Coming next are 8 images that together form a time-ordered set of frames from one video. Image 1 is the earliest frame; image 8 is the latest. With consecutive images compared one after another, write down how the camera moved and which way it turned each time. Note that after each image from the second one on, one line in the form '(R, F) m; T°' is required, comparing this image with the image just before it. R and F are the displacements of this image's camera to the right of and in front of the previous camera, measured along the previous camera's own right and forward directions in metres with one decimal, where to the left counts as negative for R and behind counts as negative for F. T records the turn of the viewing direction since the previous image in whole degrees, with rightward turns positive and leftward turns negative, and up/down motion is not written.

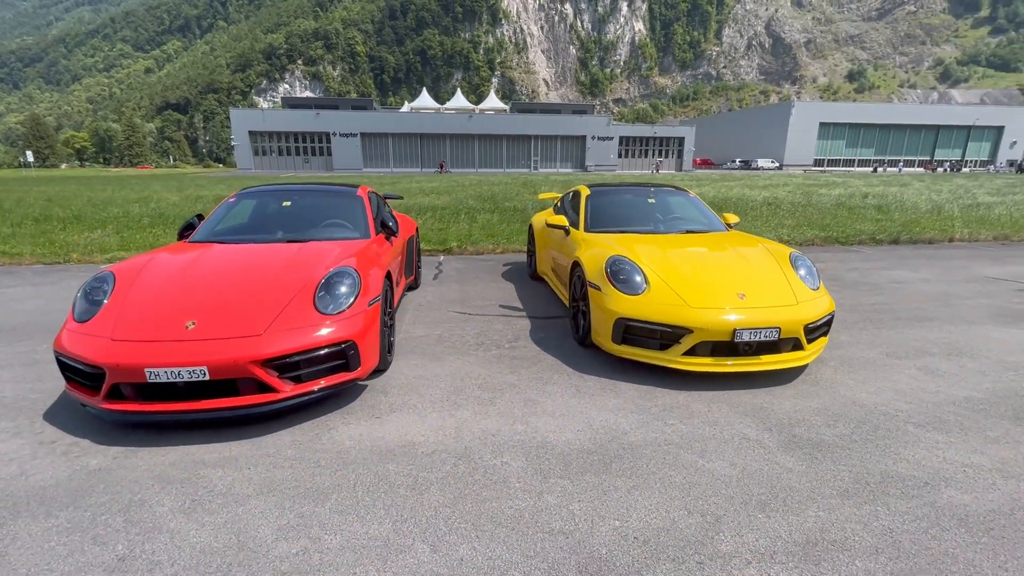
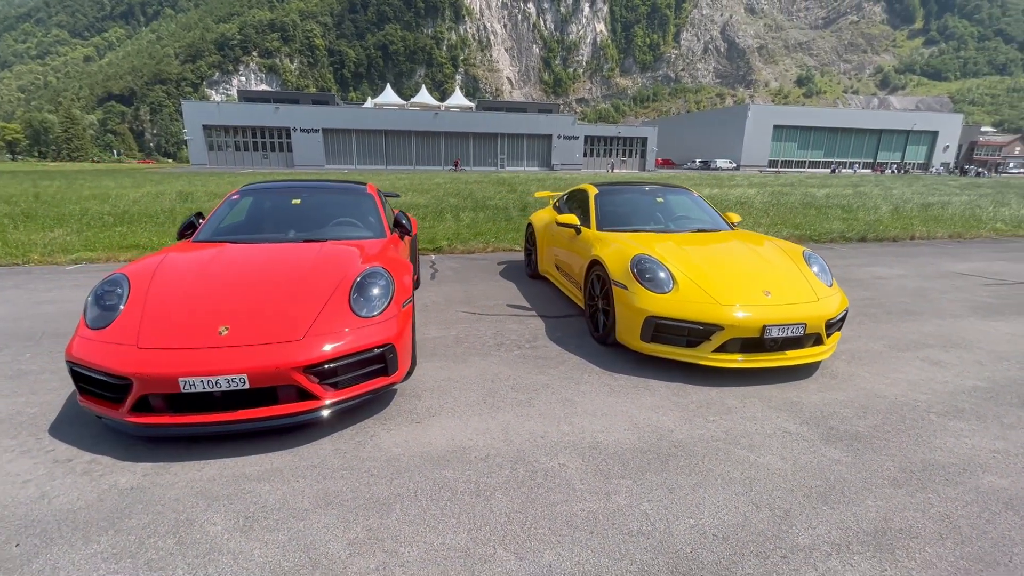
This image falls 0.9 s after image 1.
(-0.5, +0.1) m; +4°
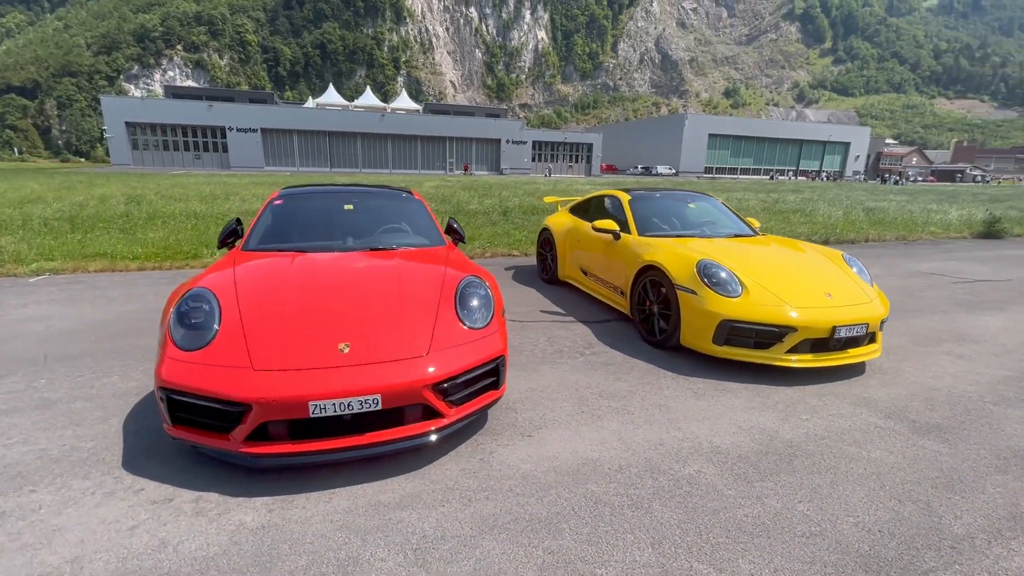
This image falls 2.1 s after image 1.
(-1.0, +0.1) m; +7°
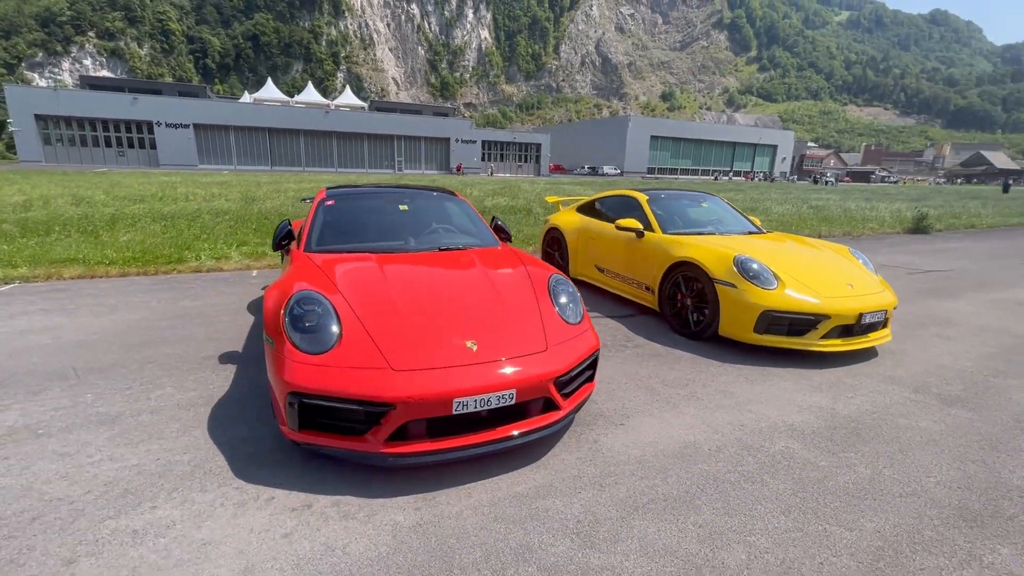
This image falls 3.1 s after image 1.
(-0.9, -0.1) m; +6°
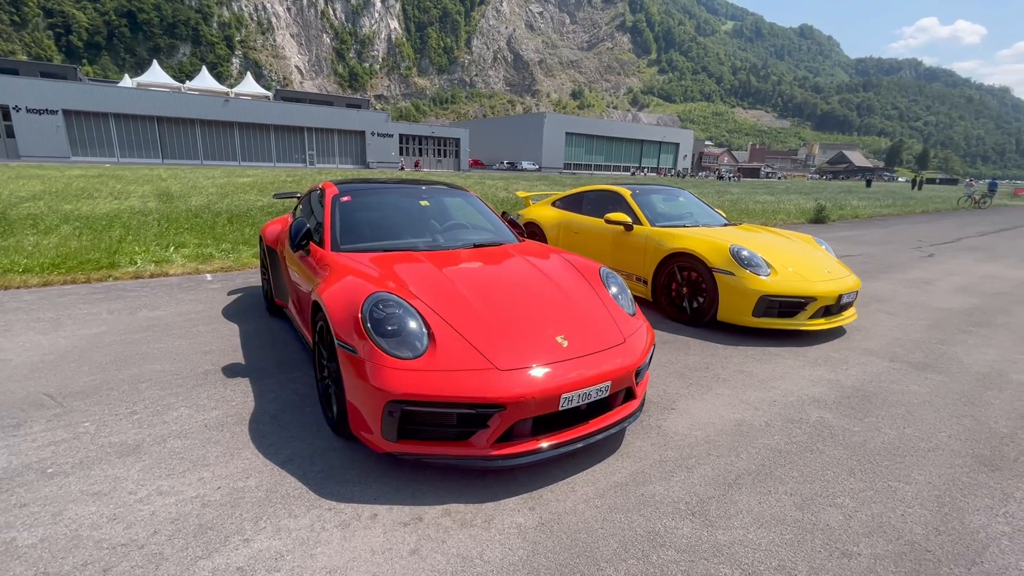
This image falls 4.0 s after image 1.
(-0.9, +0.1) m; +10°
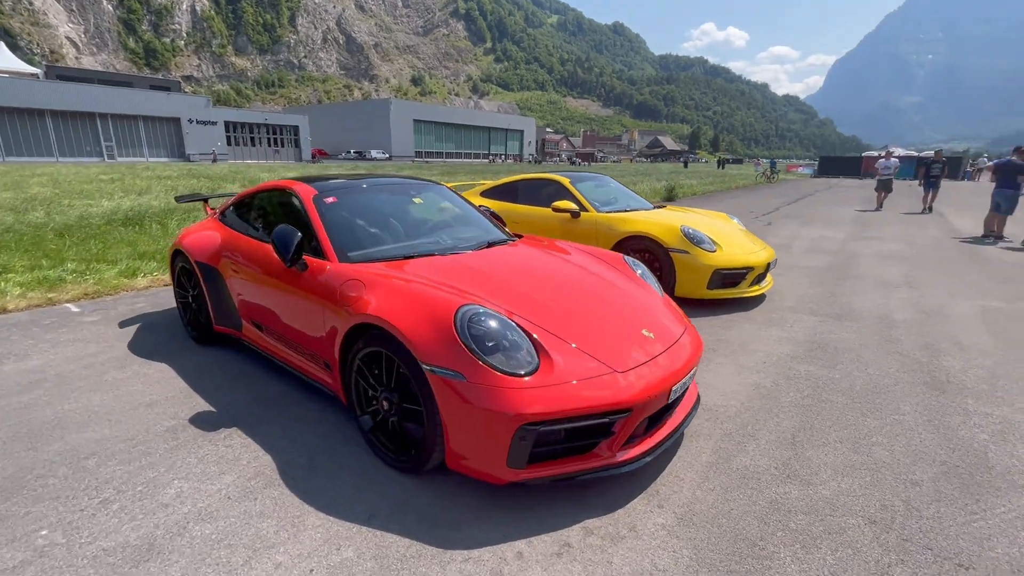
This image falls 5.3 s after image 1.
(-1.1, +0.3) m; +17°
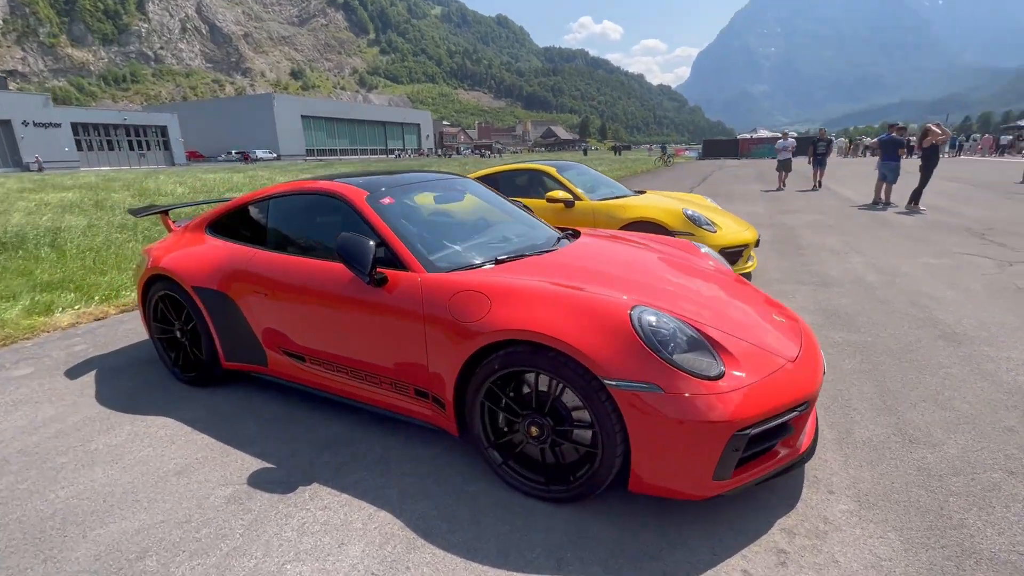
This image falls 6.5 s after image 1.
(-1.1, +0.4) m; +11°
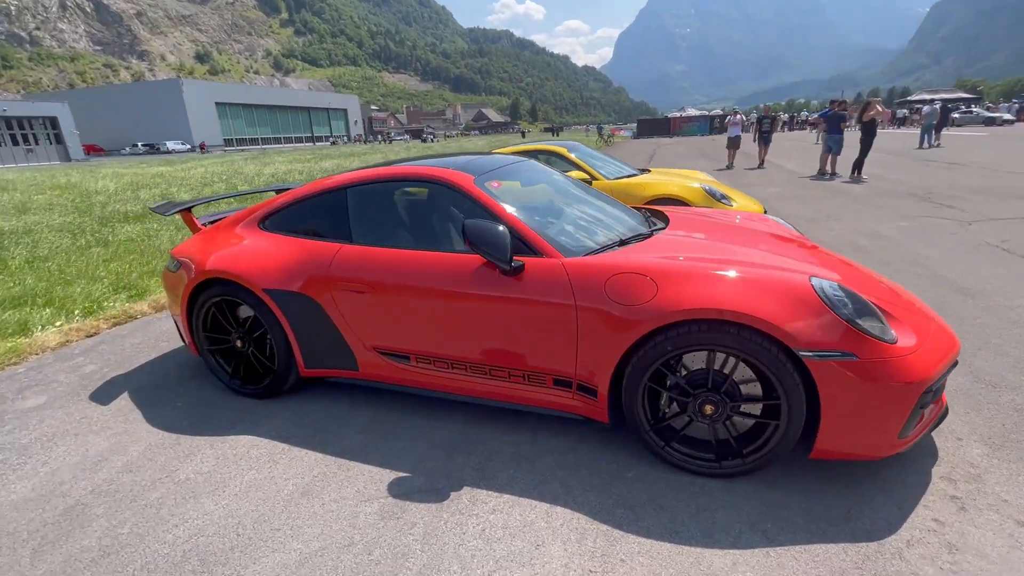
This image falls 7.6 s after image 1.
(-1.0, +0.1) m; +7°
